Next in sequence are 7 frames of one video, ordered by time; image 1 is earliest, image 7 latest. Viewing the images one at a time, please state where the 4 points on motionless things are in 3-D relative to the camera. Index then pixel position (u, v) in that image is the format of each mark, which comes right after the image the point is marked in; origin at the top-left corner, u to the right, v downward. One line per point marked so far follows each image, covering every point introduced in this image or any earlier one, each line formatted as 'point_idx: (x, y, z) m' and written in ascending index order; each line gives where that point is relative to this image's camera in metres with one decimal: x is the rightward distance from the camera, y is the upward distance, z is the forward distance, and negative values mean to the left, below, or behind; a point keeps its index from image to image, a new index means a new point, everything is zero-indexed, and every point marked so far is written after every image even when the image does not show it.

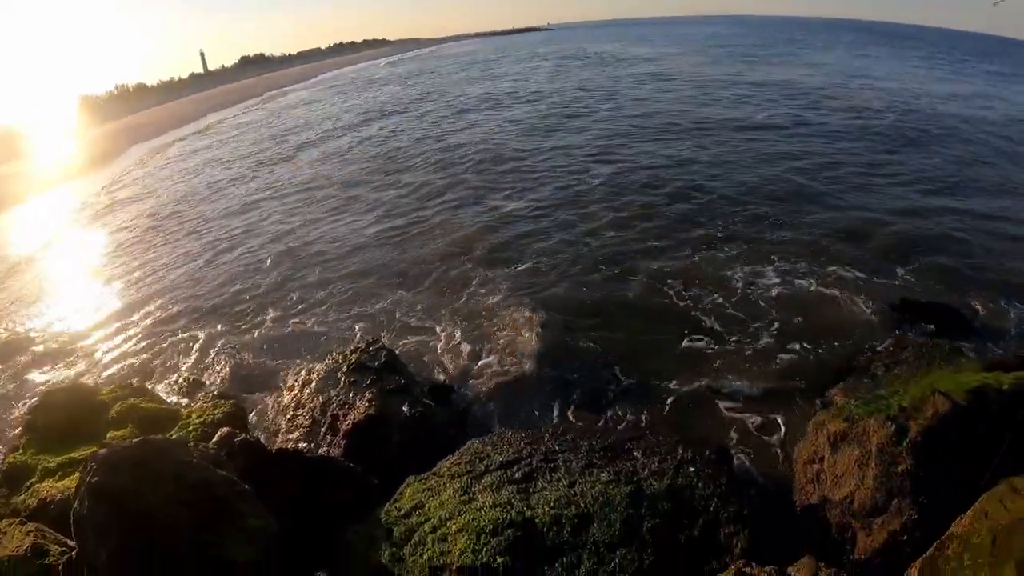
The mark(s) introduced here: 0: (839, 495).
0: (+3.6, -2.3, +7.3) m
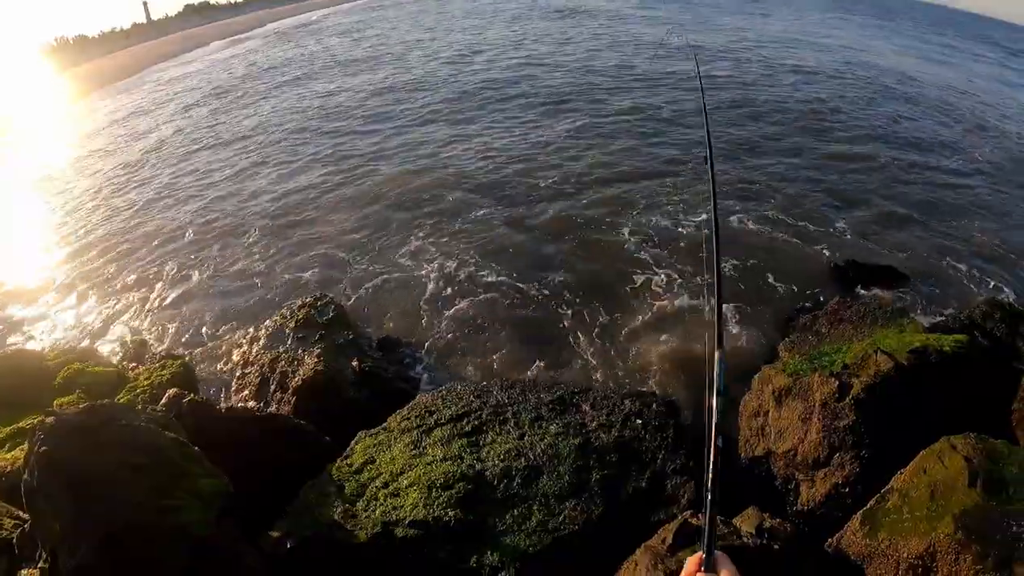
0: (+3.1, -1.8, +7.6) m
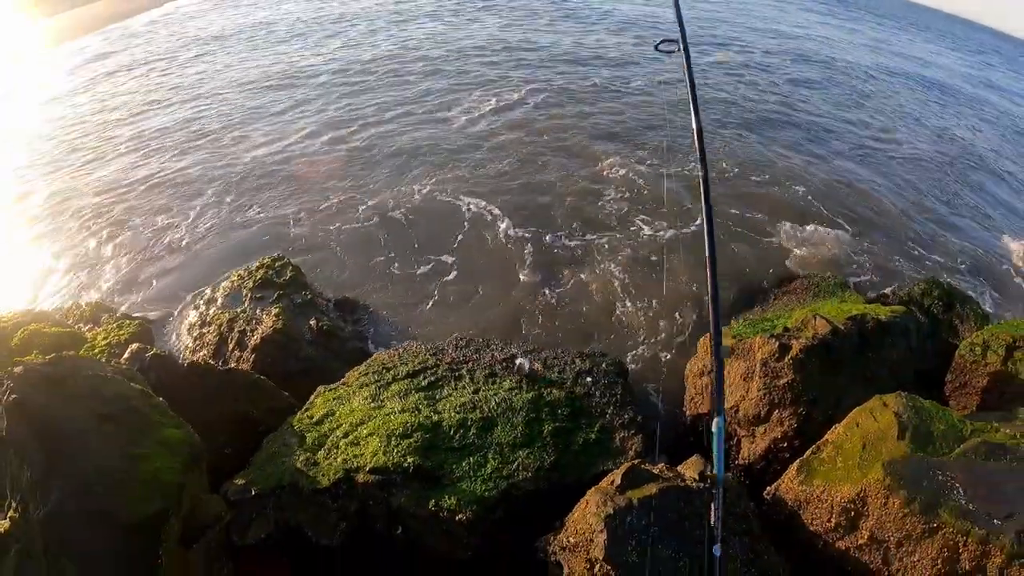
0: (+2.6, -1.4, +8.0) m
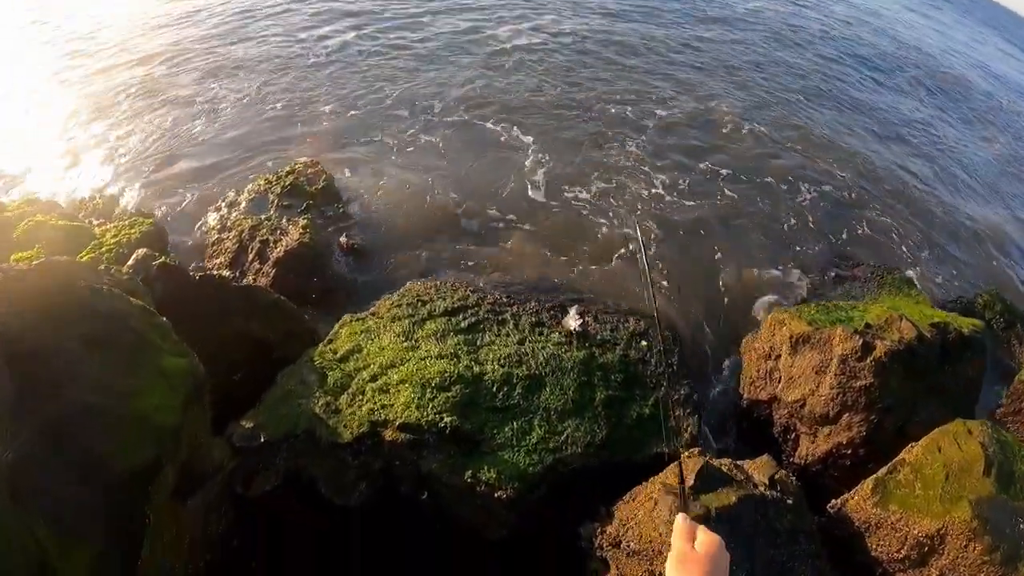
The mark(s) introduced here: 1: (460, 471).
0: (+3.0, -1.2, +7.1) m
1: (-0.4, -1.4, +5.2) m
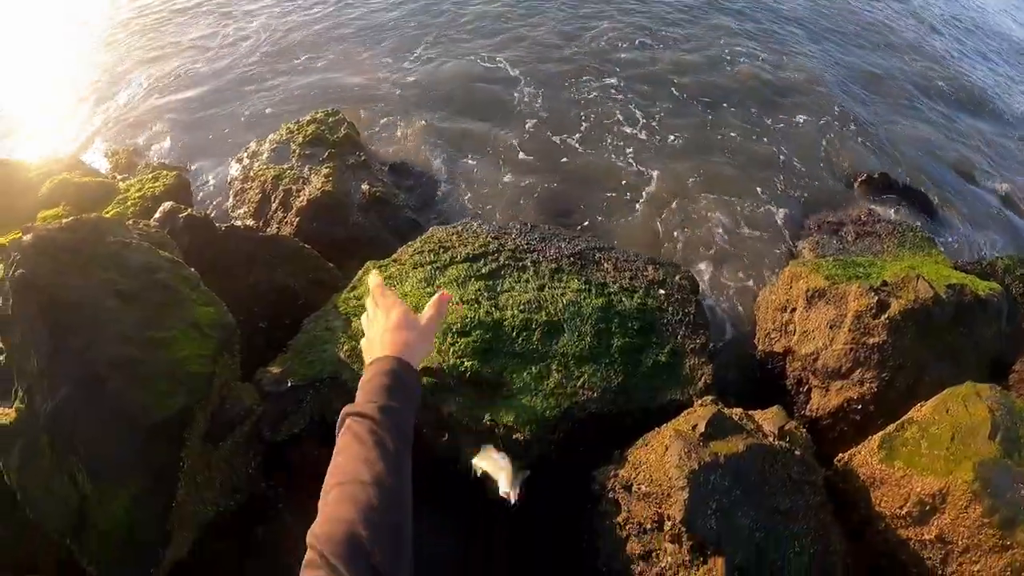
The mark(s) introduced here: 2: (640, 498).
0: (+3.2, -0.7, +7.3) m
1: (-0.3, -1.0, +5.4) m
2: (+1.0, -1.6, +5.1) m
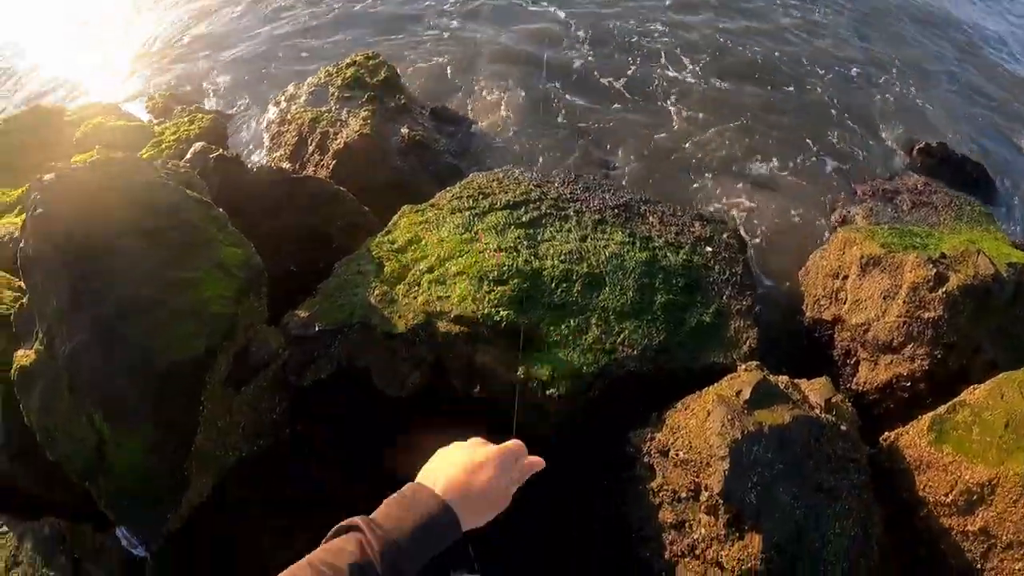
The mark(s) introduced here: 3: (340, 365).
0: (+3.5, -0.4, +6.9) m
1: (0.0, -0.6, +5.2) m
2: (+1.2, -1.2, +4.8) m
3: (-1.3, -0.6, +5.2) m
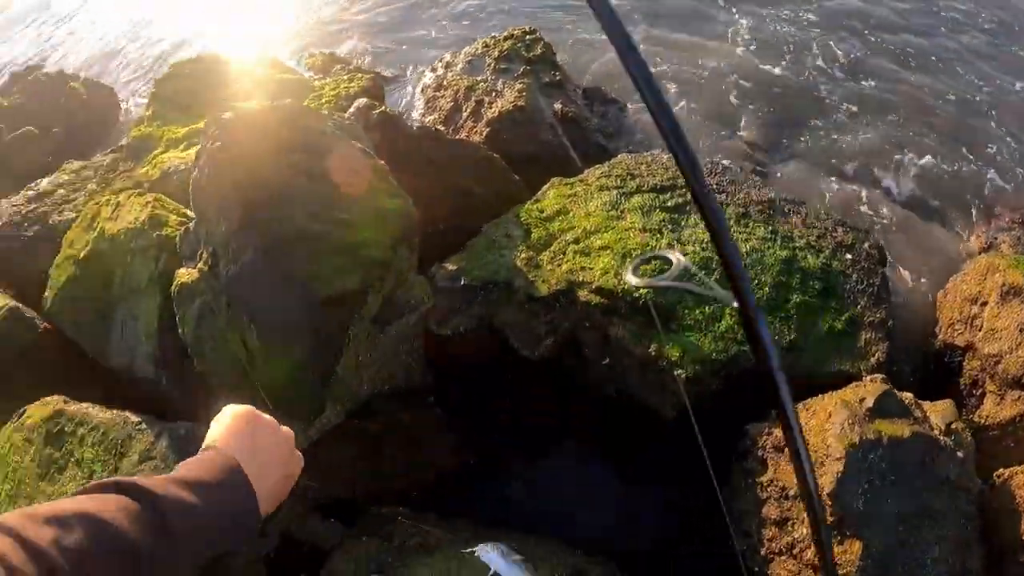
0: (+4.7, -0.7, +6.7) m
1: (+1.0, -0.4, +5.3) m
2: (+2.1, -1.2, +4.9) m
3: (-0.3, -0.3, +5.5) m
